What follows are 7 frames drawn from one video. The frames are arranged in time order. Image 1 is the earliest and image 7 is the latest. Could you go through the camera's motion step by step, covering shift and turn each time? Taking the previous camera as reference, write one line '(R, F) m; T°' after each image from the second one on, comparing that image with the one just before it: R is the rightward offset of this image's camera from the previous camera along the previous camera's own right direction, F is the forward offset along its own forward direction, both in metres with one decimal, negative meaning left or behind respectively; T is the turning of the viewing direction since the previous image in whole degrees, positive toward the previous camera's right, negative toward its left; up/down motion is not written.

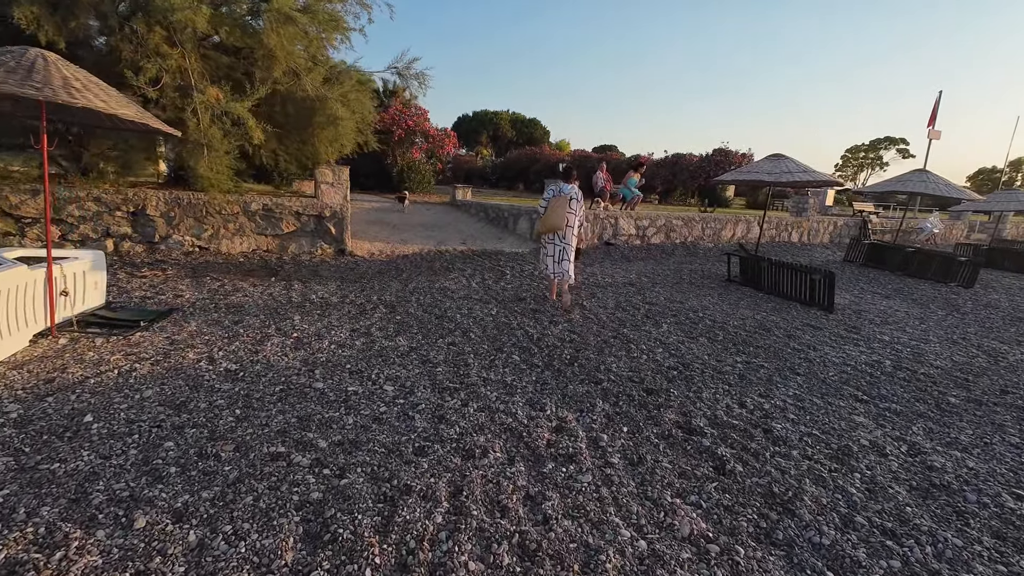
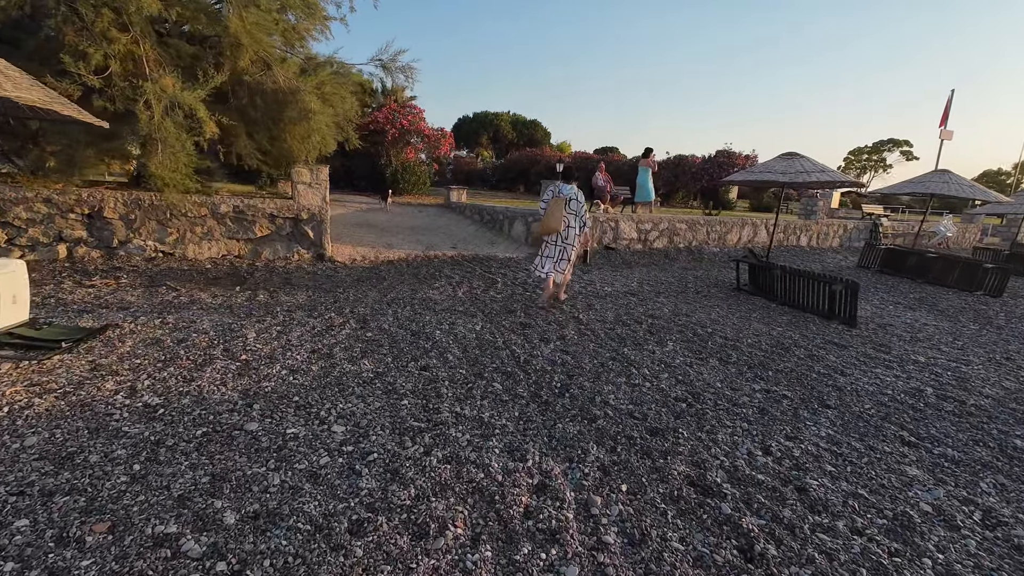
(+0.2, +0.6) m; 0°
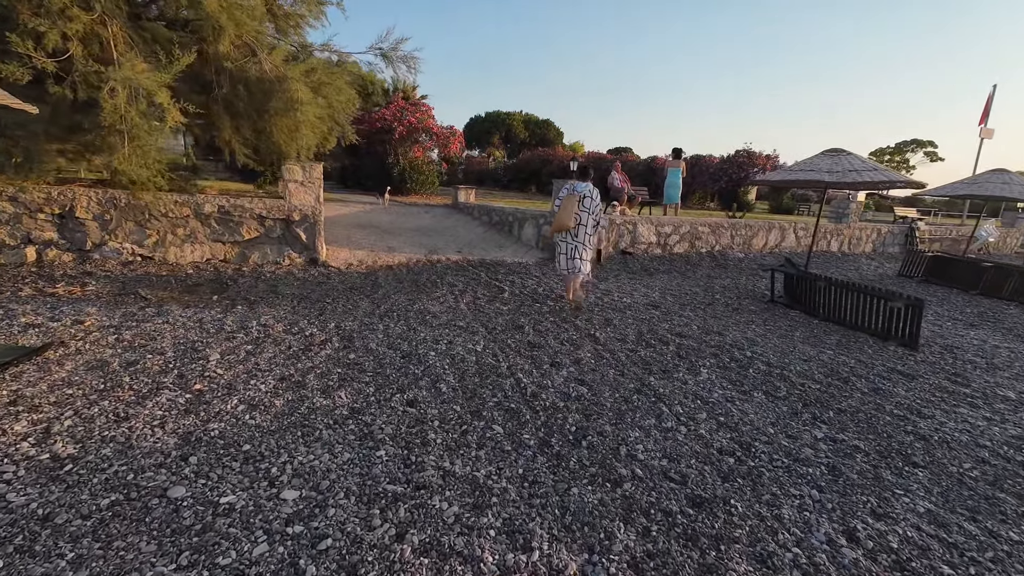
(0.0, +0.7) m; -1°
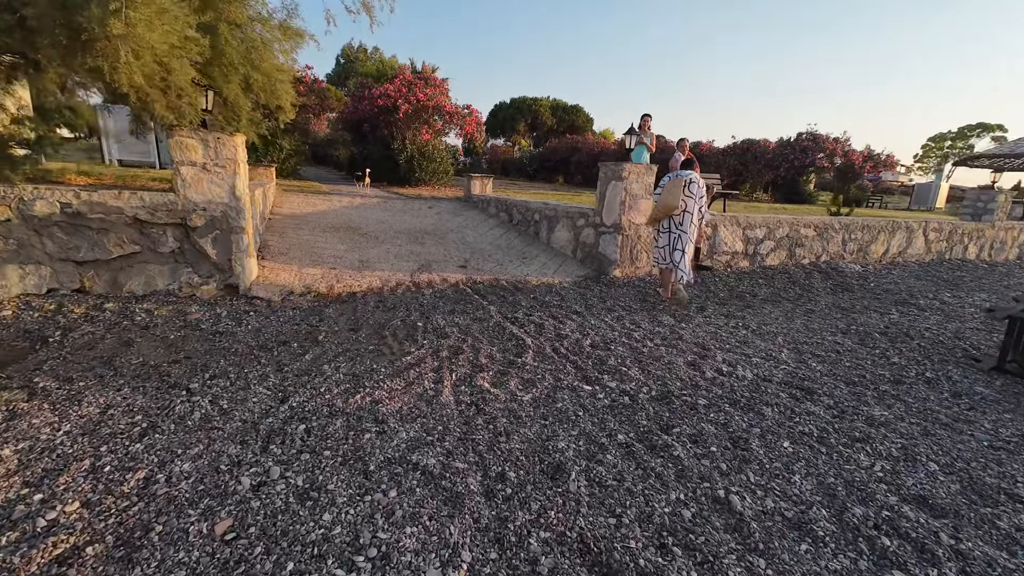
(0.0, +2.7) m; -3°
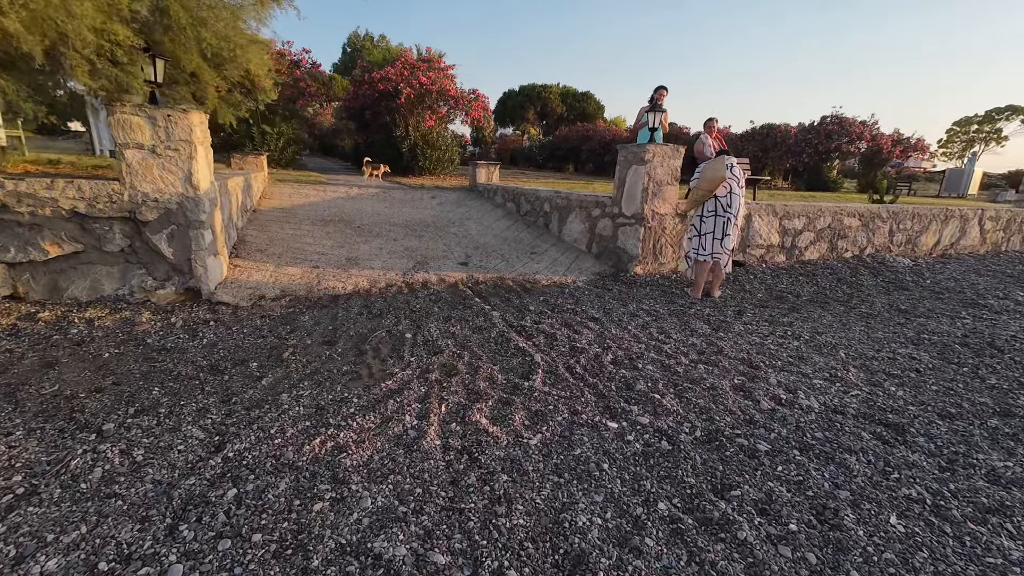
(0.0, +0.7) m; -1°
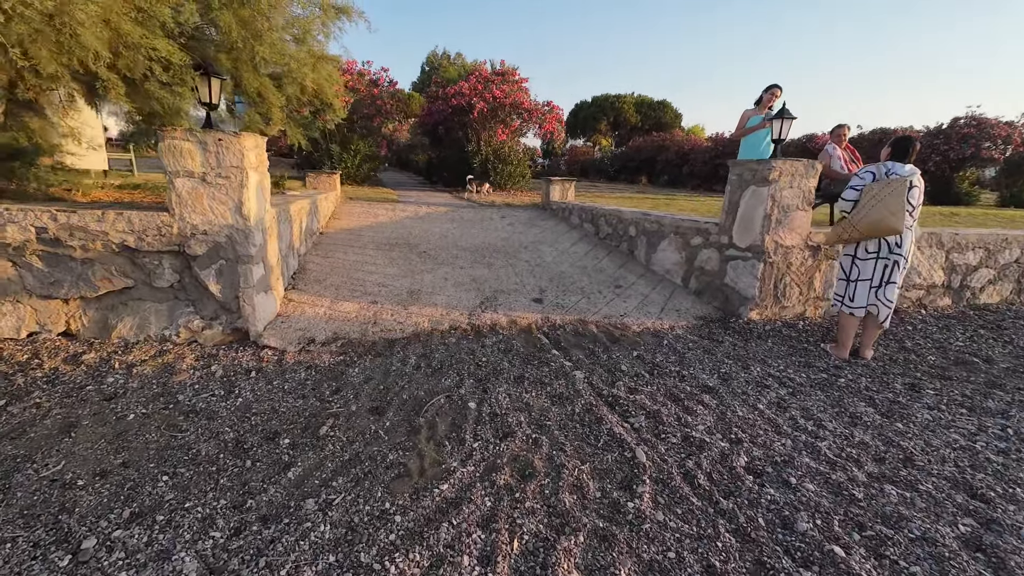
(-0.2, +0.8) m; -9°
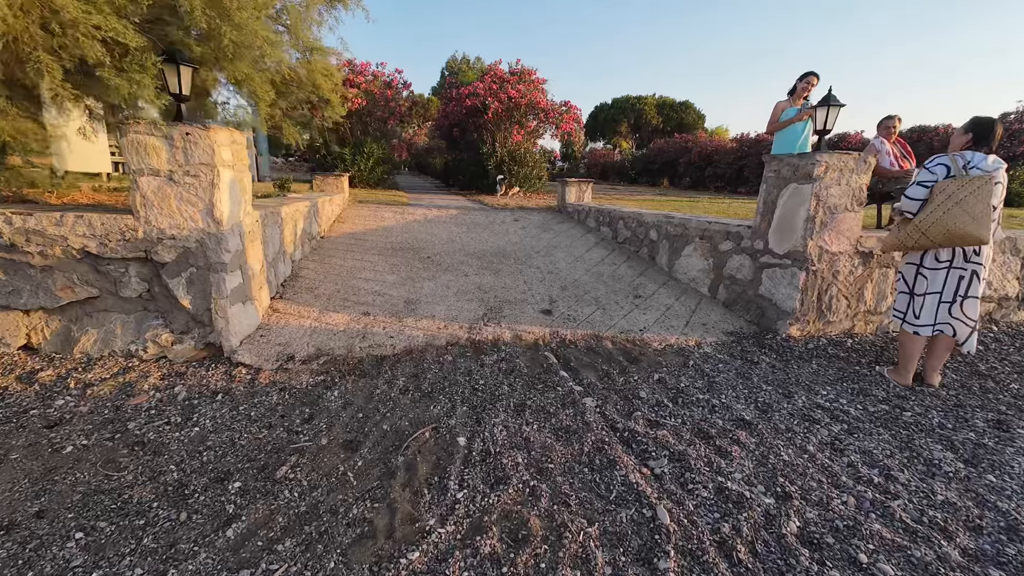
(+0.1, +0.4) m; -3°
